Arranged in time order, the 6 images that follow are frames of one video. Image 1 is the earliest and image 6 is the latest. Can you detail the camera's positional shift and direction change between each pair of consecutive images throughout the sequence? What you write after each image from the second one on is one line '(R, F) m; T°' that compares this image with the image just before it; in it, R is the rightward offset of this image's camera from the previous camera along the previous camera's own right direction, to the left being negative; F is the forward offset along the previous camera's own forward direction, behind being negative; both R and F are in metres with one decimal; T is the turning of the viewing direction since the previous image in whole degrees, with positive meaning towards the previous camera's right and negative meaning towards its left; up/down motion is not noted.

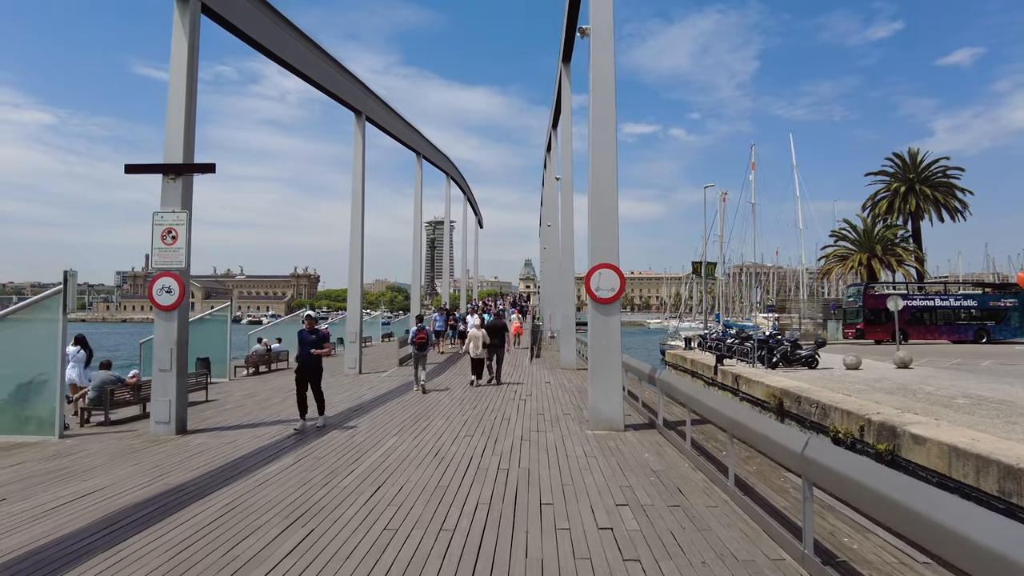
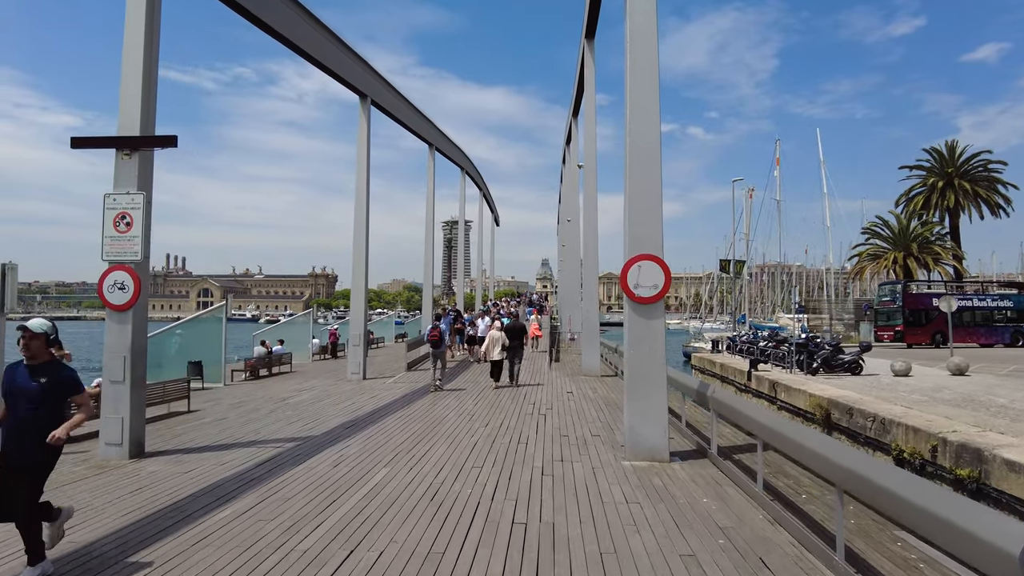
(0.0, +1.5) m; -1°
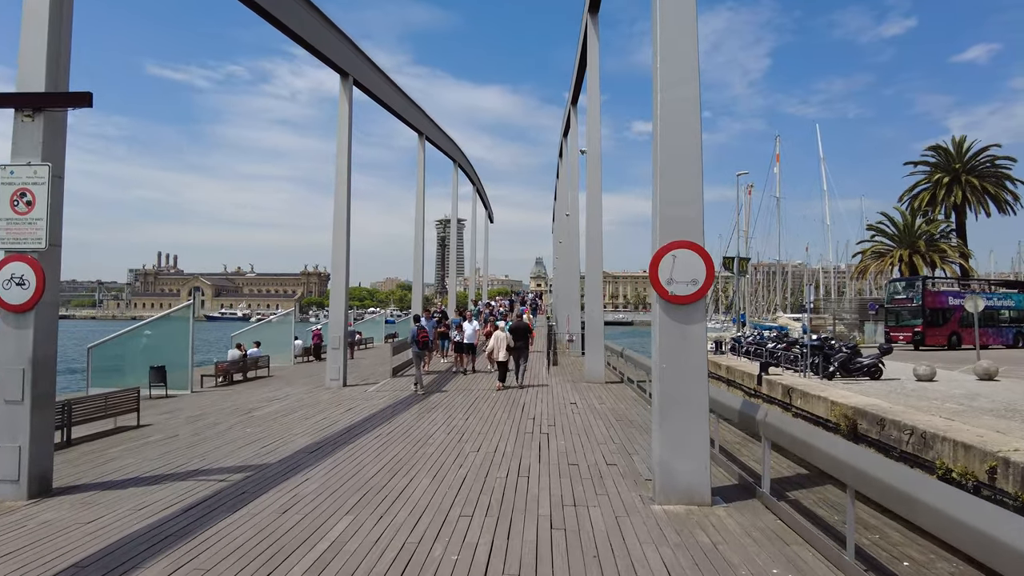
(-0.1, +1.5) m; +1°
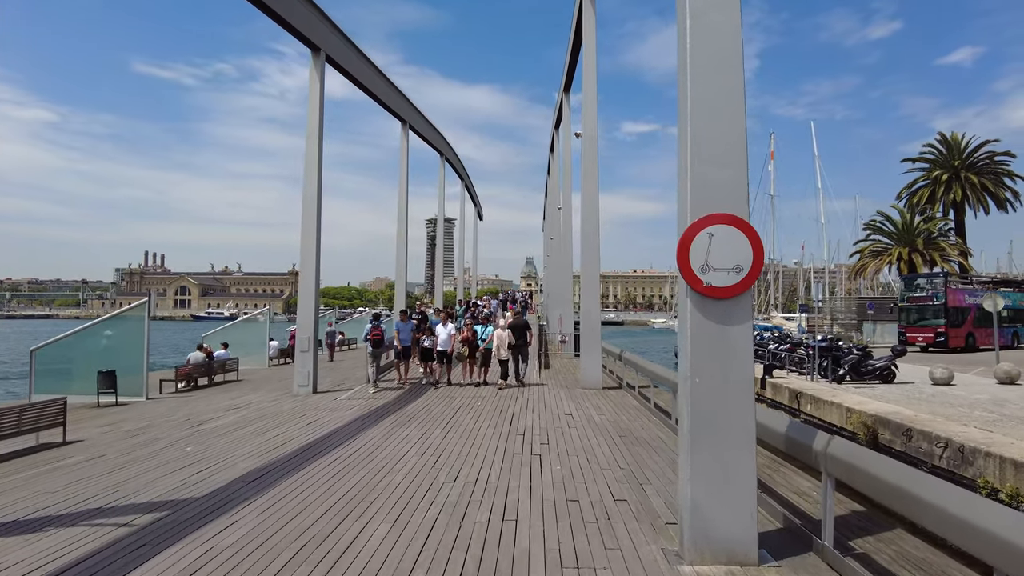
(0.0, +1.3) m; +1°
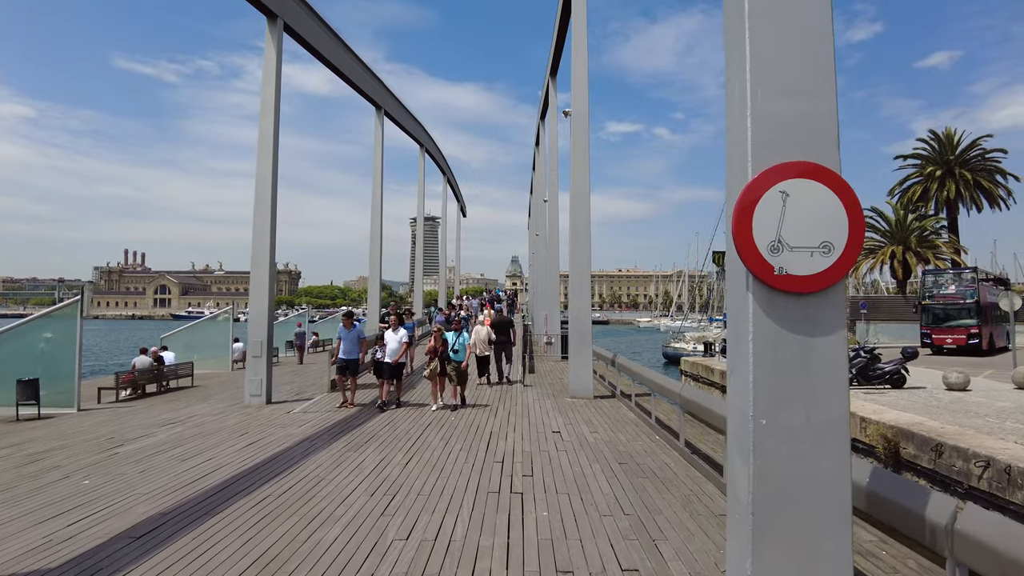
(+0.1, +1.5) m; +1°
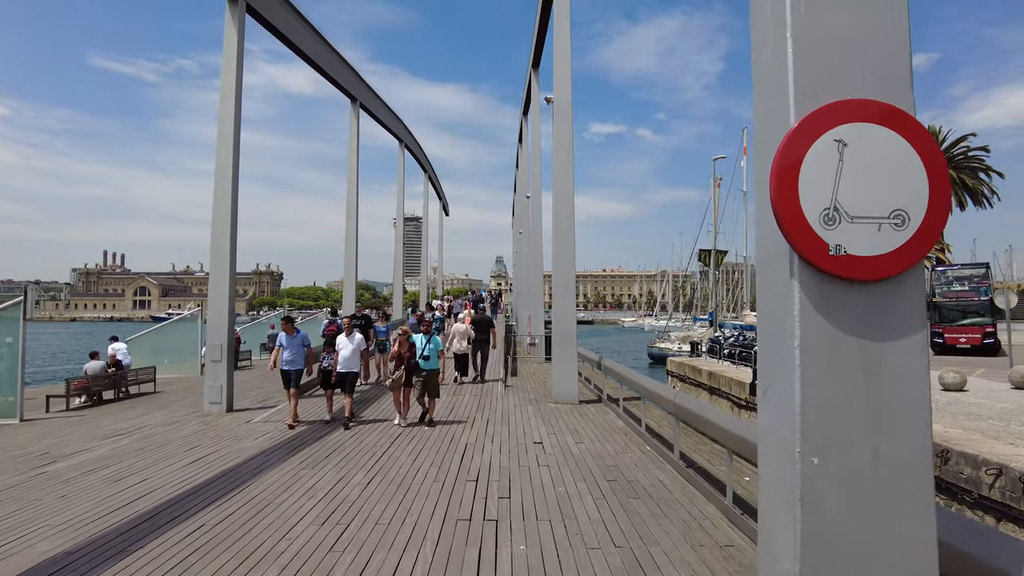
(+0.1, +0.7) m; +1°
